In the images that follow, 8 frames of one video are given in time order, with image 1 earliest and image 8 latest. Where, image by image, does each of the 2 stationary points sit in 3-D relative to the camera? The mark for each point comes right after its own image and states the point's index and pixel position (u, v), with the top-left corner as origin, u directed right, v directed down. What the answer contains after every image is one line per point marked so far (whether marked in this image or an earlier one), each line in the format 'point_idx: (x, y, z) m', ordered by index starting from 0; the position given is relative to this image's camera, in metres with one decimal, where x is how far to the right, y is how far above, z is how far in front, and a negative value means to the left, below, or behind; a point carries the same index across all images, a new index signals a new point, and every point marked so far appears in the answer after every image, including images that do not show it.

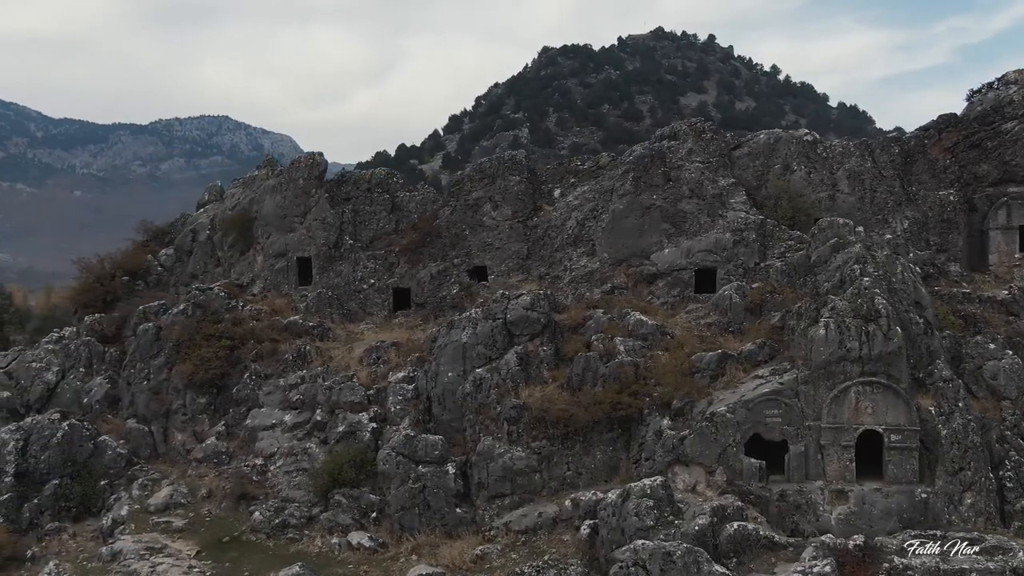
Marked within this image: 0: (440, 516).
0: (-1.5, -4.6, +15.0) m
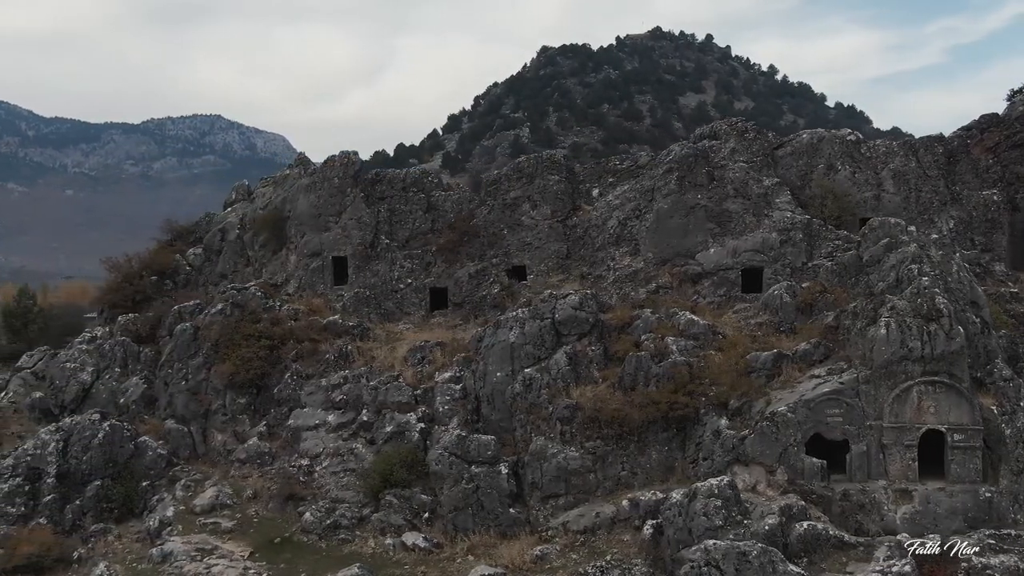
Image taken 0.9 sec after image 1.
0: (-0.4, -4.6, +15.0) m
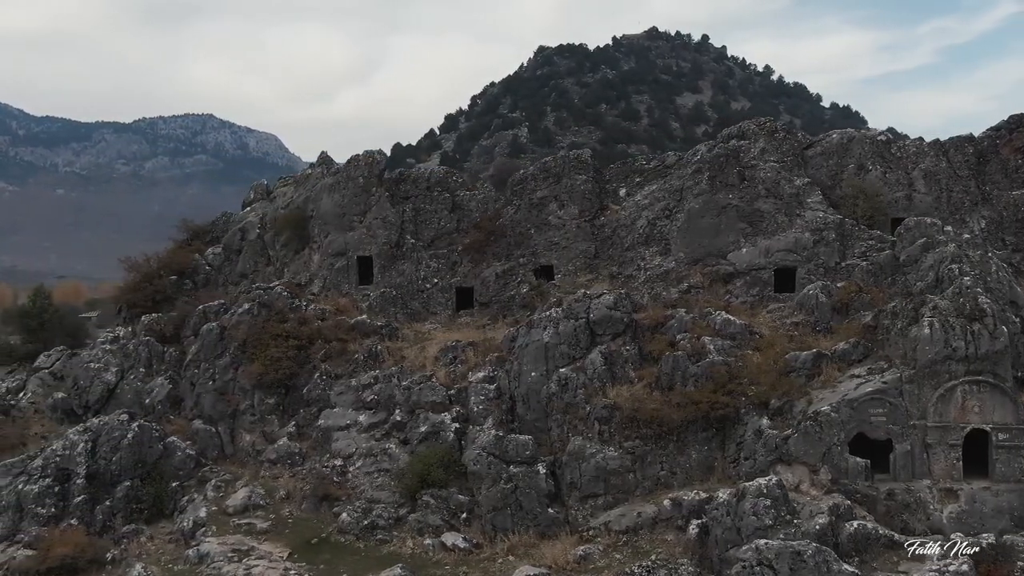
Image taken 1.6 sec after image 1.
0: (+0.4, -4.6, +14.9) m
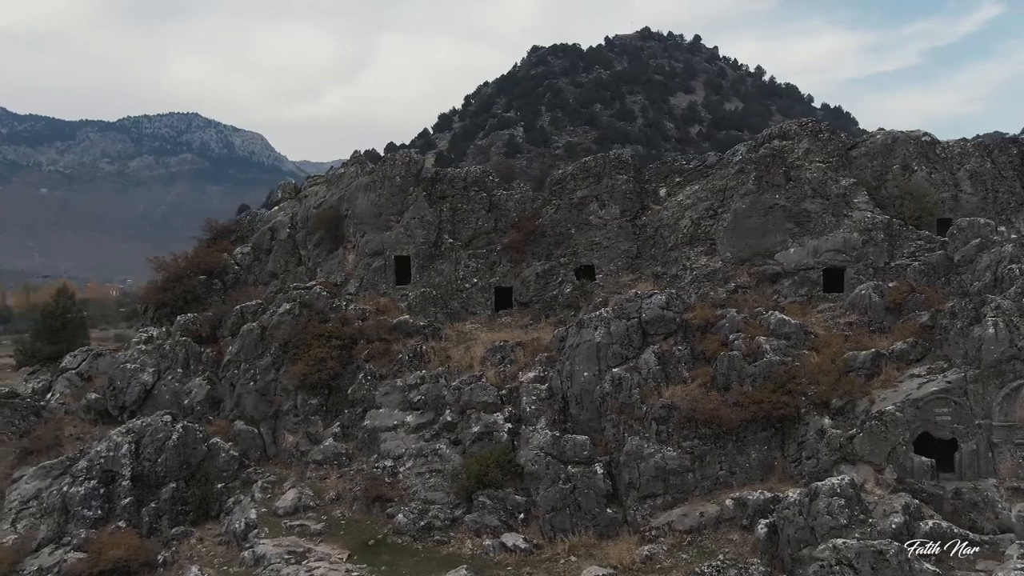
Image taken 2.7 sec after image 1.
0: (+1.6, -4.6, +14.9) m
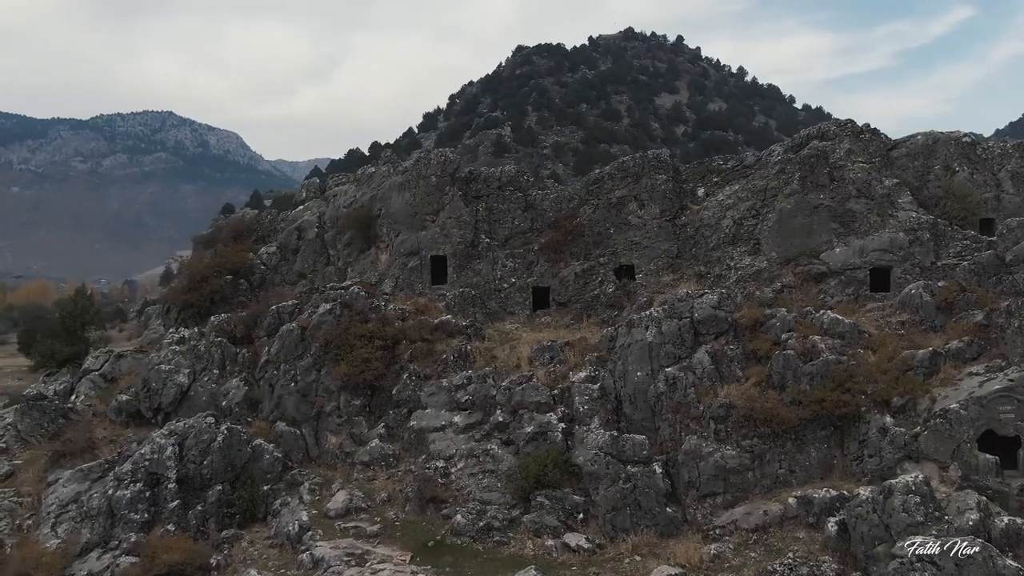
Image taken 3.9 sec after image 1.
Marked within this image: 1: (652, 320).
0: (+2.8, -4.6, +15.0) m
1: (+3.2, -0.7, +17.1) m
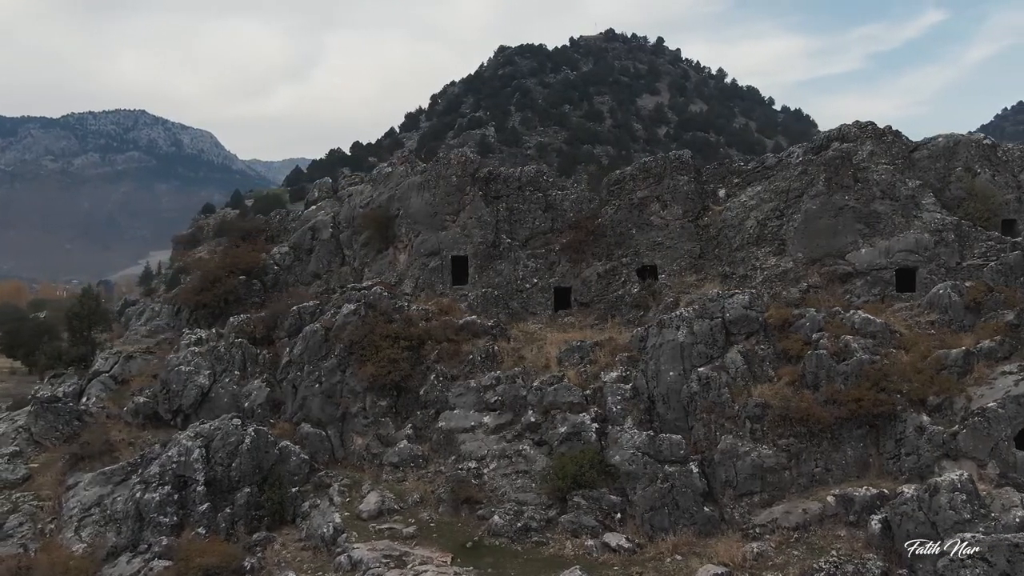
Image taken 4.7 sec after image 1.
0: (+3.6, -4.6, +15.0) m
1: (+4.0, -0.7, +17.2) m
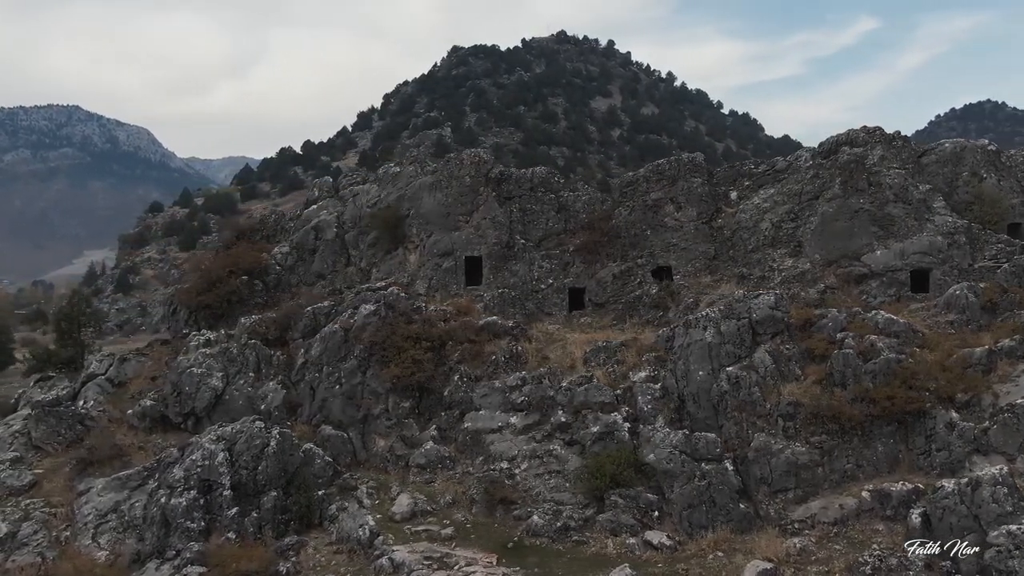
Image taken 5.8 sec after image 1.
0: (+4.4, -4.6, +15.3) m
1: (+4.7, -0.8, +17.5) m
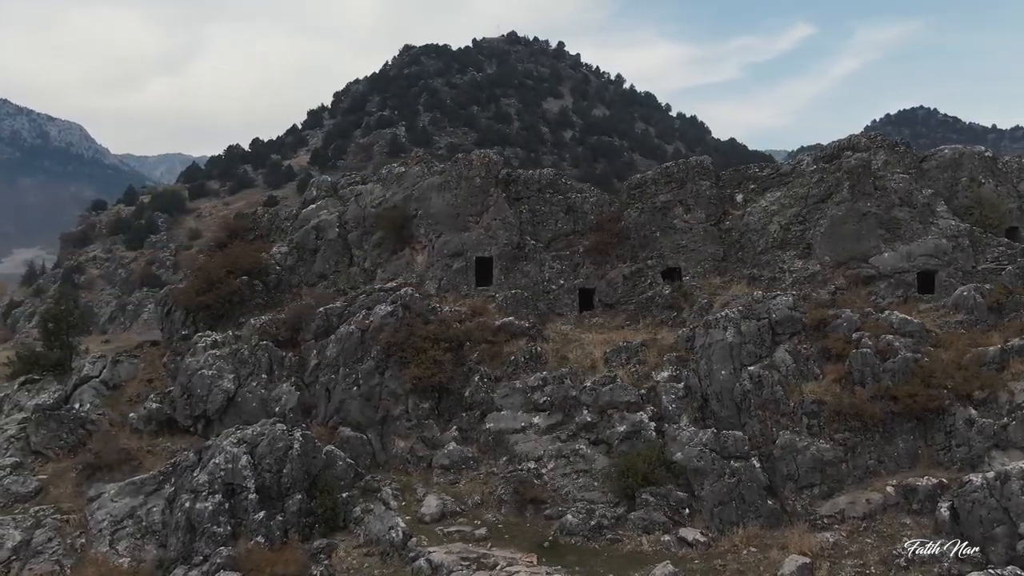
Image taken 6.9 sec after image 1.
0: (+5.2, -4.6, +15.6) m
1: (+5.2, -0.8, +17.8) m
